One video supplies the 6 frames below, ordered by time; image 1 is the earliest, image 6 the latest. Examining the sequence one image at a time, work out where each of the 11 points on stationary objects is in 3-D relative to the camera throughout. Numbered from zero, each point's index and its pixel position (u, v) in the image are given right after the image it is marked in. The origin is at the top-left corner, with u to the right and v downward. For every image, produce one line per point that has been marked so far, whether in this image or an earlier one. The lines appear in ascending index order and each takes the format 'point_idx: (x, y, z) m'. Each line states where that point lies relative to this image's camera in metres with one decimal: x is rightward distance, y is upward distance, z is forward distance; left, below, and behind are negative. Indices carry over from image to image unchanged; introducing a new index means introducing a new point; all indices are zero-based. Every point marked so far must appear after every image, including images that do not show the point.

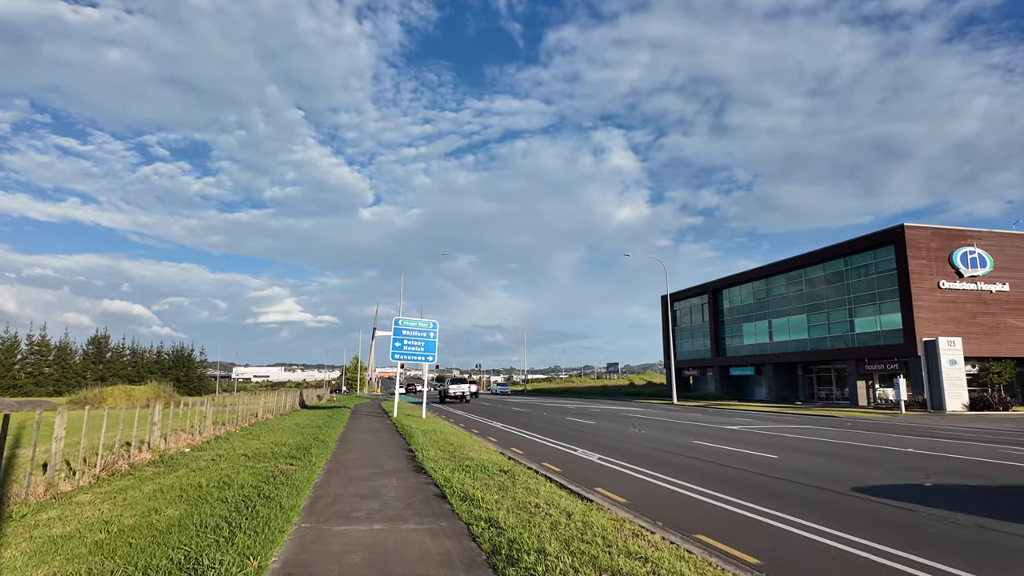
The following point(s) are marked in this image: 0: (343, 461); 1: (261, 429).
0: (-2.9, -3.0, +10.4) m
1: (-6.8, -3.8, +16.3) m
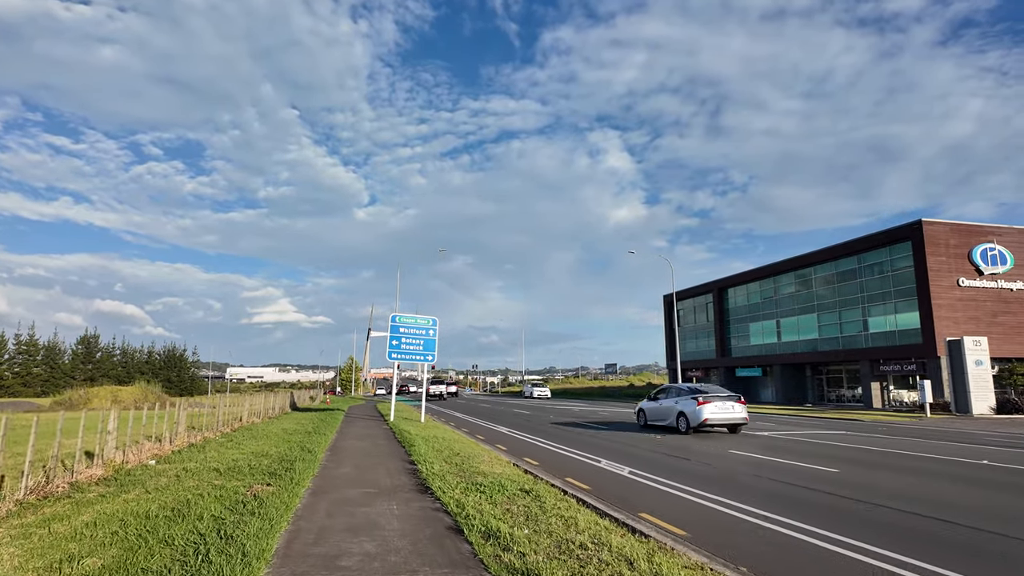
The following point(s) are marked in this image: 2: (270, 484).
0: (-2.6, -2.7, +8.8) m
1: (-6.5, -3.6, +14.7) m
2: (-3.0, -2.5, +7.6) m
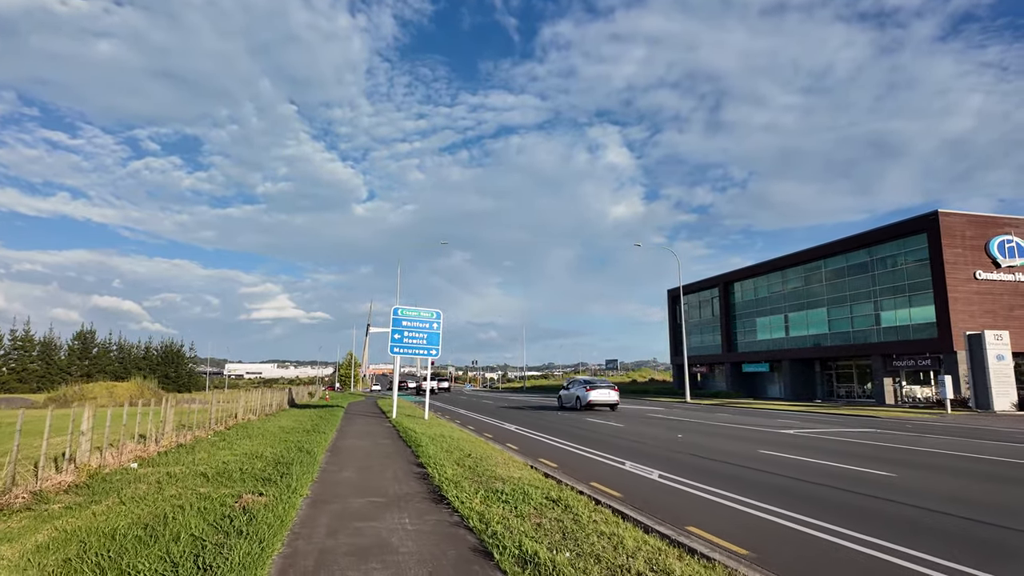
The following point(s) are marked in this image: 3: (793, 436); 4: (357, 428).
0: (-2.3, -2.5, +7.8) m
1: (-6.2, -3.3, +13.7) m
2: (-2.7, -2.2, +6.7) m
3: (+9.0, -4.7, +19.4) m
4: (-4.0, -3.7, +15.9) m
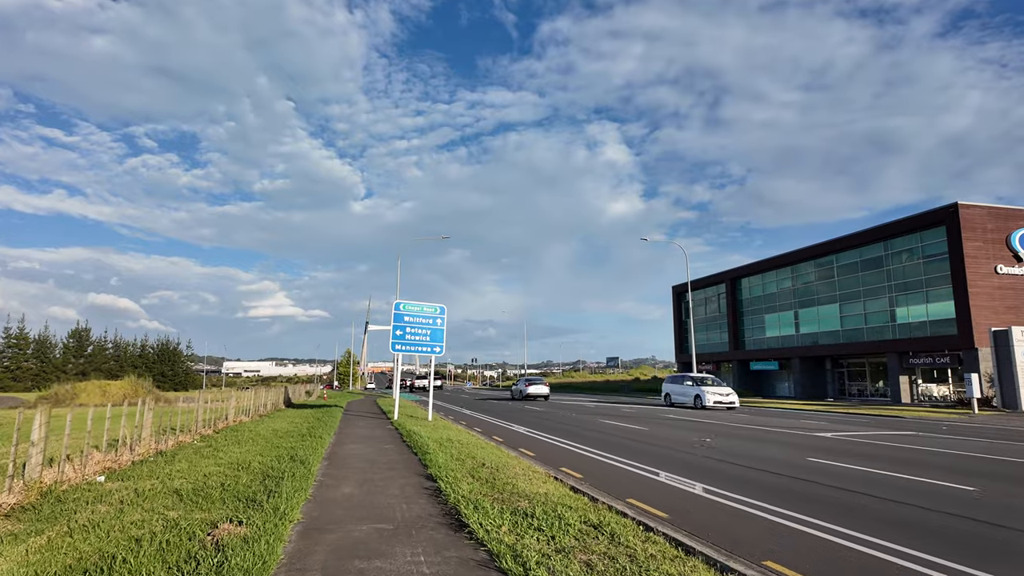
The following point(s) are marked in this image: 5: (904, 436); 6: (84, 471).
0: (-2.0, -2.3, +6.6) m
1: (-5.9, -3.1, +12.5) m
2: (-2.4, -2.1, +5.5) m
3: (+9.2, -4.5, +18.3) m
4: (-3.7, -3.5, +14.7) m
5: (+12.9, -4.8, +19.8) m
6: (-5.5, -2.4, +7.9) m
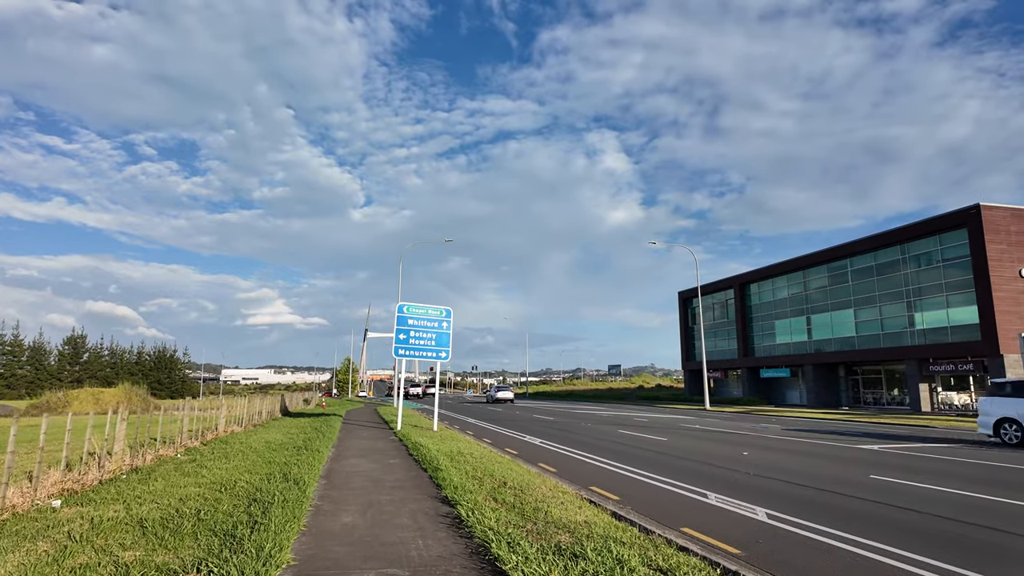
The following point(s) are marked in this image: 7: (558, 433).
0: (-1.6, -2.2, +5.4) m
1: (-5.6, -3.1, +11.2) m
2: (-2.0, -1.9, +4.2) m
3: (+9.6, -4.5, +17.0) m
4: (-3.4, -3.4, +13.4) m
5: (+13.2, -4.8, +18.6) m
6: (-5.2, -2.2, +6.7) m
7: (+1.4, -4.6, +19.3) m
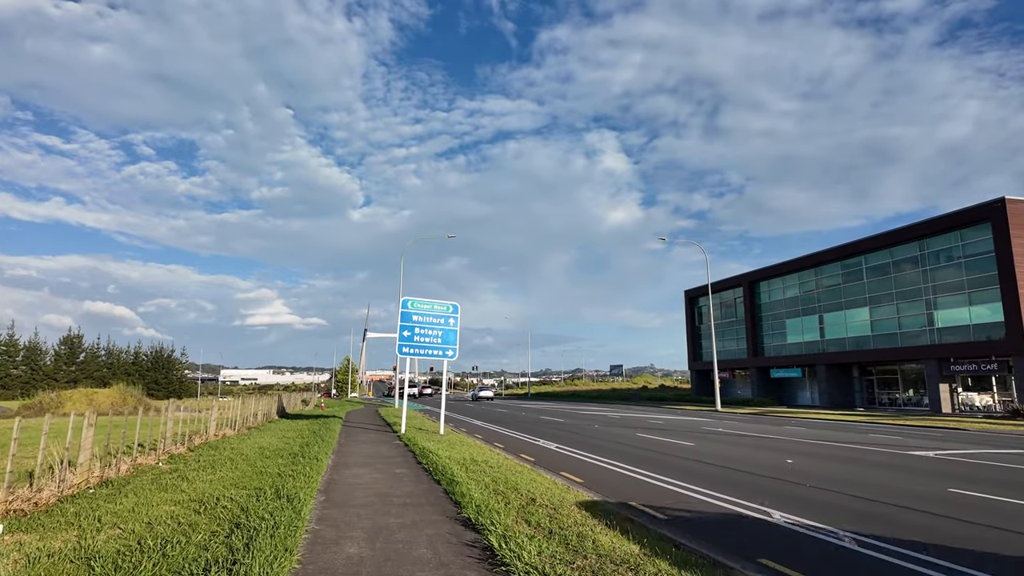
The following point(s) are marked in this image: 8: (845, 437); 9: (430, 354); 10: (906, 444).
0: (-1.3, -2.0, +4.2) m
1: (-5.2, -2.9, +10.0) m
2: (-1.7, -1.7, +3.0) m
3: (+9.9, -4.3, +15.8) m
4: (-3.0, -3.2, +12.2) m
5: (+13.5, -4.6, +17.4) m
6: (-4.8, -2.1, +5.5) m
7: (+1.7, -4.4, +18.1) m
8: (+10.4, -4.6, +19.1) m
9: (-2.4, -1.9, +17.7) m
10: (+11.7, -4.6, +18.2) m
